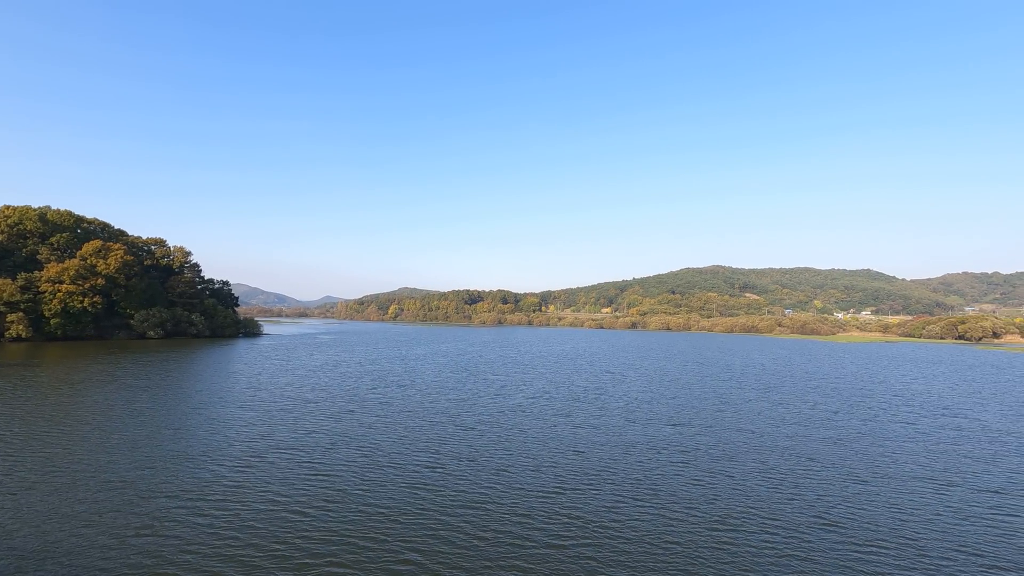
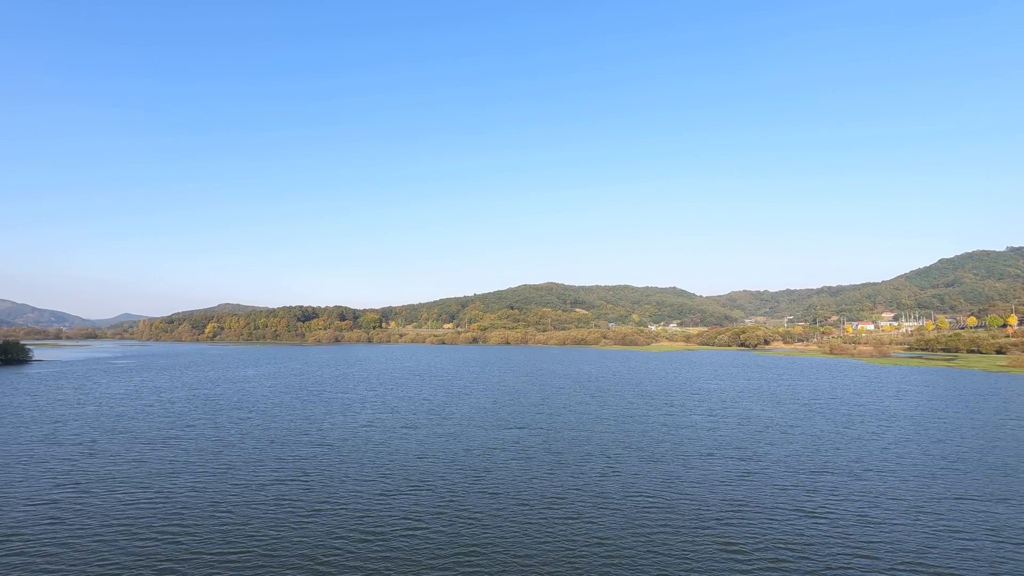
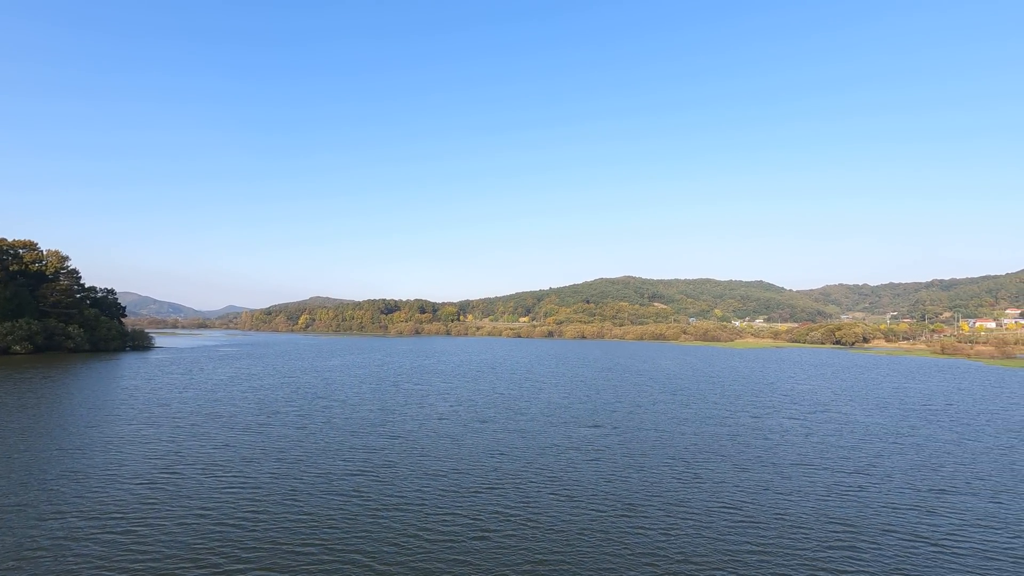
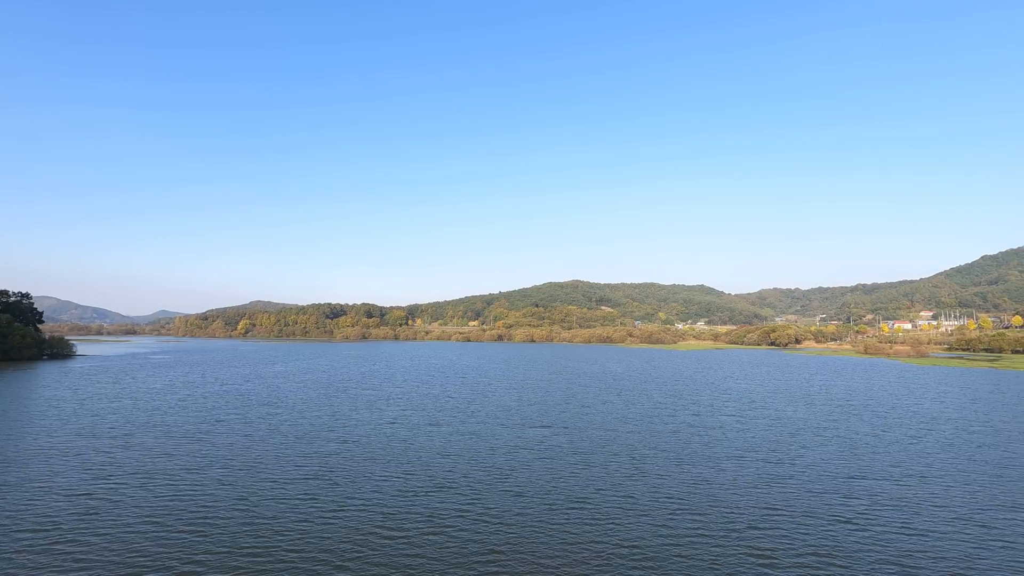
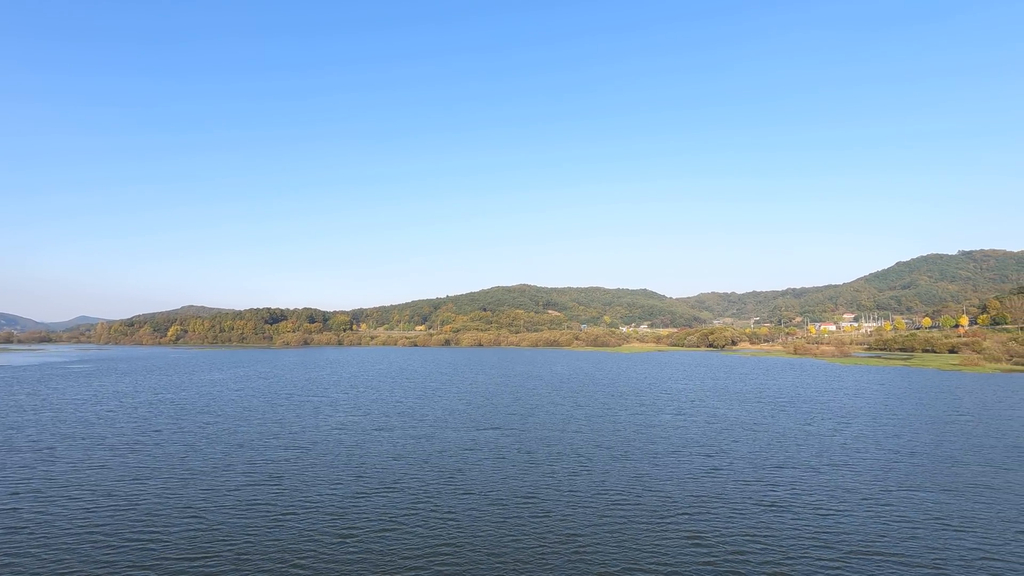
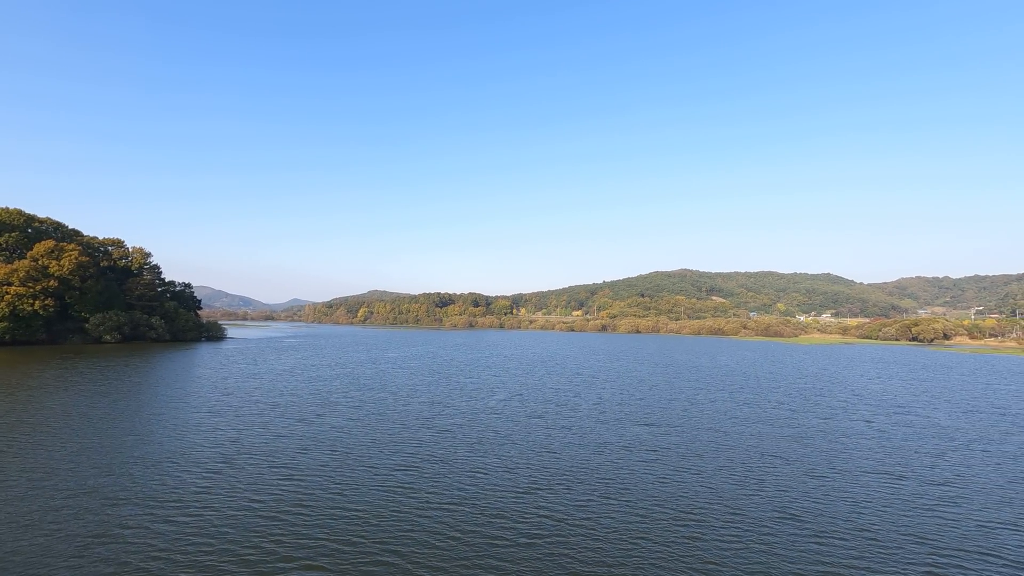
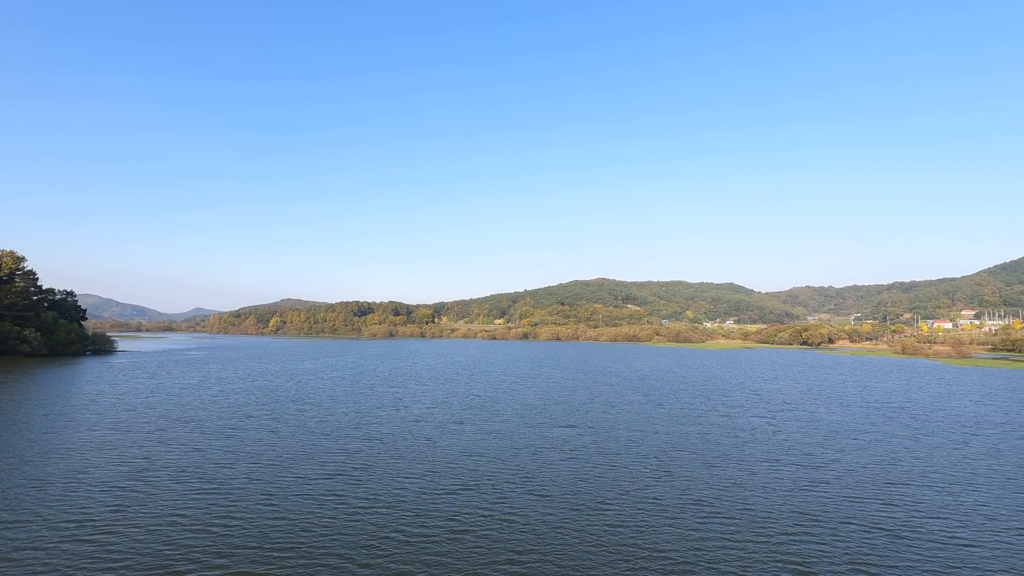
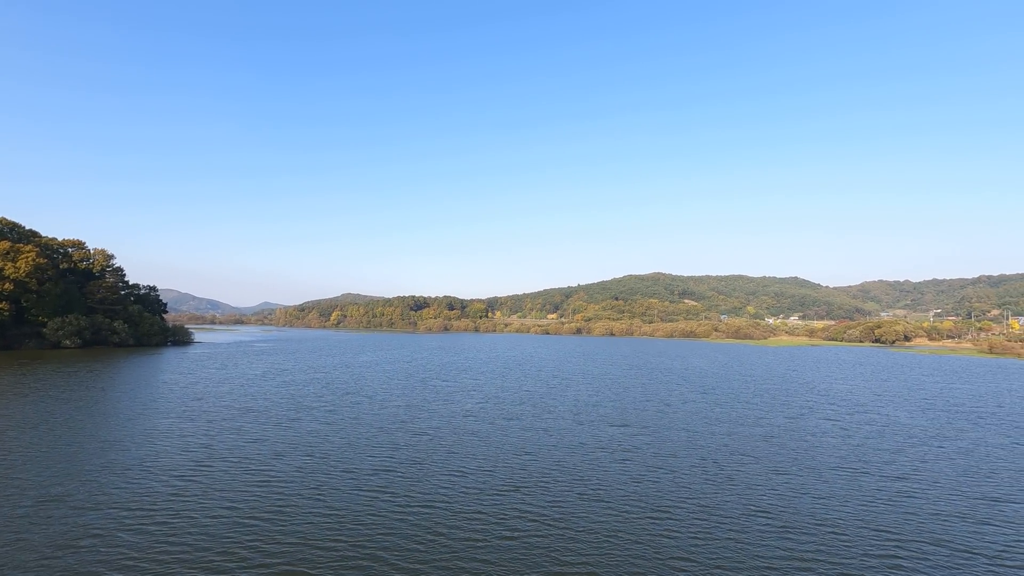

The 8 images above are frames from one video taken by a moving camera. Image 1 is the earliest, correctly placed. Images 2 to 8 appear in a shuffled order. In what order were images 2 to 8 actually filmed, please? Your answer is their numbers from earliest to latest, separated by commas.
6, 8, 3, 7, 4, 2, 5
